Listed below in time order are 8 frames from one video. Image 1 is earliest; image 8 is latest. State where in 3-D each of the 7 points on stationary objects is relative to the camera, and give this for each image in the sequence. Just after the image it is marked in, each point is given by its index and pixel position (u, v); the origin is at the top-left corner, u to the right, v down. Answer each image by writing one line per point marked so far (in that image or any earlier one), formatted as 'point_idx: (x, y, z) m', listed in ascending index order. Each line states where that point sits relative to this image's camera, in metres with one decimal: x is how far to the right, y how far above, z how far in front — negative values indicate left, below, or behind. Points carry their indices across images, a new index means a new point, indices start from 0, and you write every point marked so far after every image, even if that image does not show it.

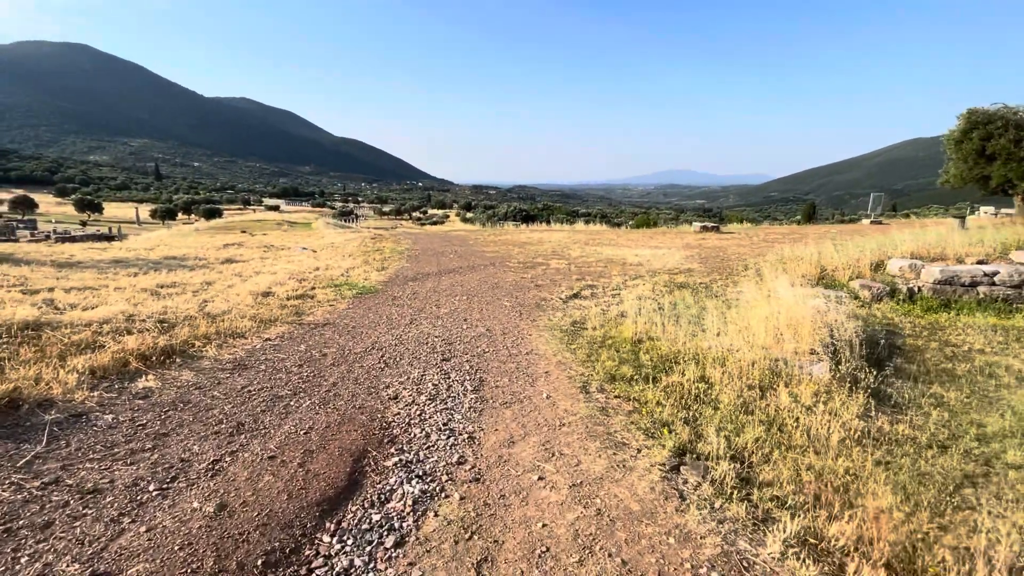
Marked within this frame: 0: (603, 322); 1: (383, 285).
0: (+1.3, -0.5, +6.7) m
1: (-2.5, 0.0, +9.3) m
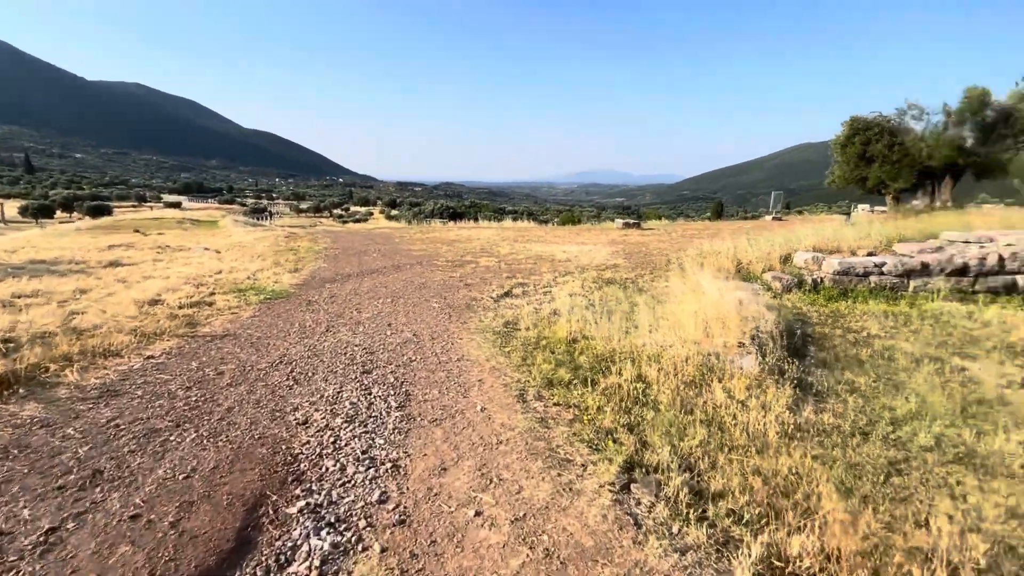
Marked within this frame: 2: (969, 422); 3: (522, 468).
0: (+0.3, -0.5, +6.4) m
1: (-3.8, 0.0, +8.4) m
2: (+4.3, -1.3, +4.5) m
3: (+0.1, -1.0, +2.7) m
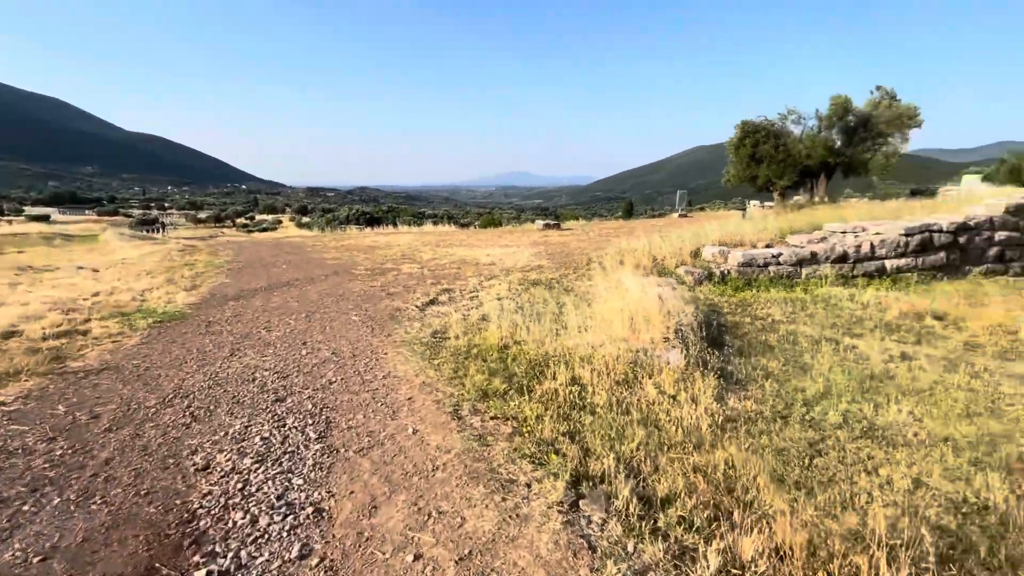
0: (-0.6, -0.5, +6.2) m
1: (-5.0, -0.3, +7.5) m
2: (+3.7, -1.1, +5.0) m
3: (-0.3, -1.1, +2.5) m
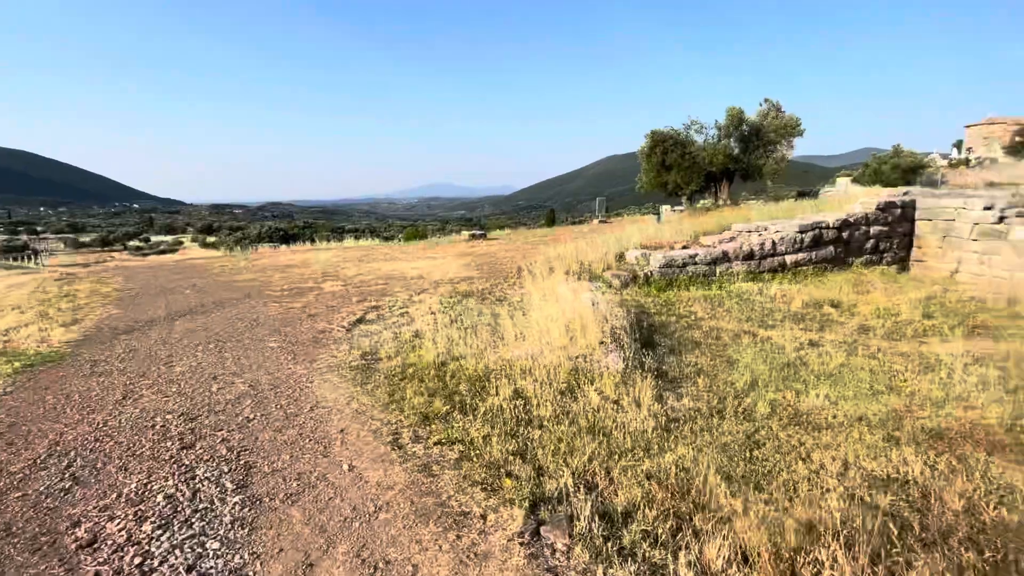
0: (-1.4, -0.8, +5.9) m
1: (-6.0, -0.8, +6.5) m
2: (+3.0, -1.1, +5.3) m
3: (-0.5, -1.2, +2.2) m
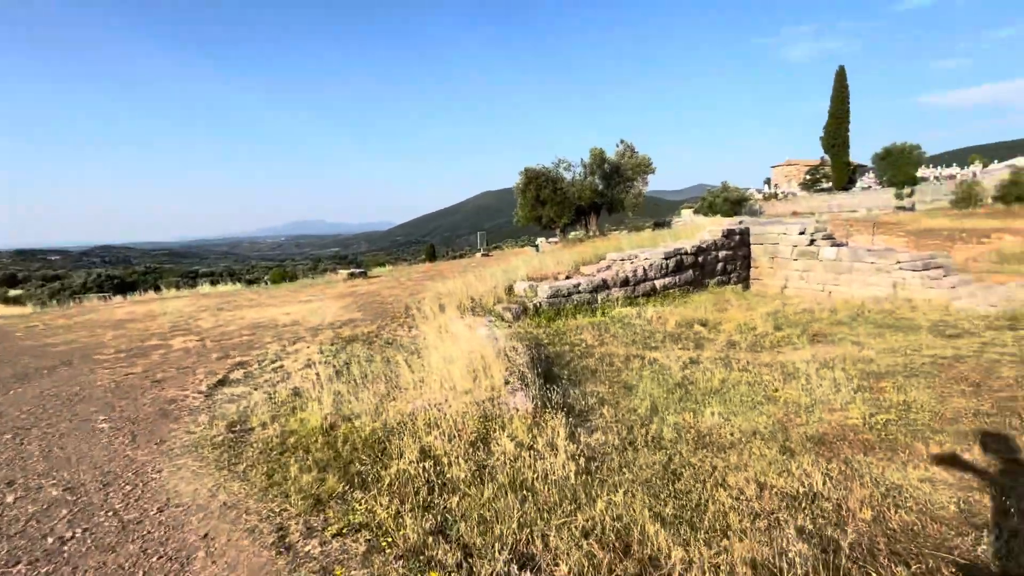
0: (-2.5, -1.3, +5.0) m
1: (-7.1, -1.7, +4.5) m
2: (+2.0, -1.4, +5.5) m
3: (-0.7, -1.4, +1.7) m
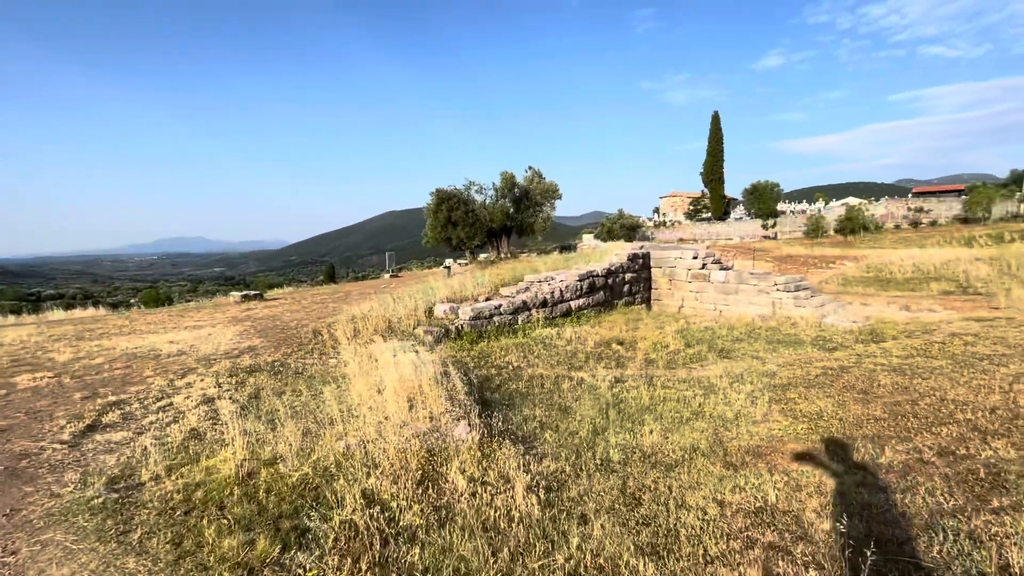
0: (-3.0, -1.6, +4.2) m
1: (-7.4, -1.9, +2.8) m
2: (+1.3, -1.6, +5.6) m
3: (-0.6, -1.5, +1.3) m
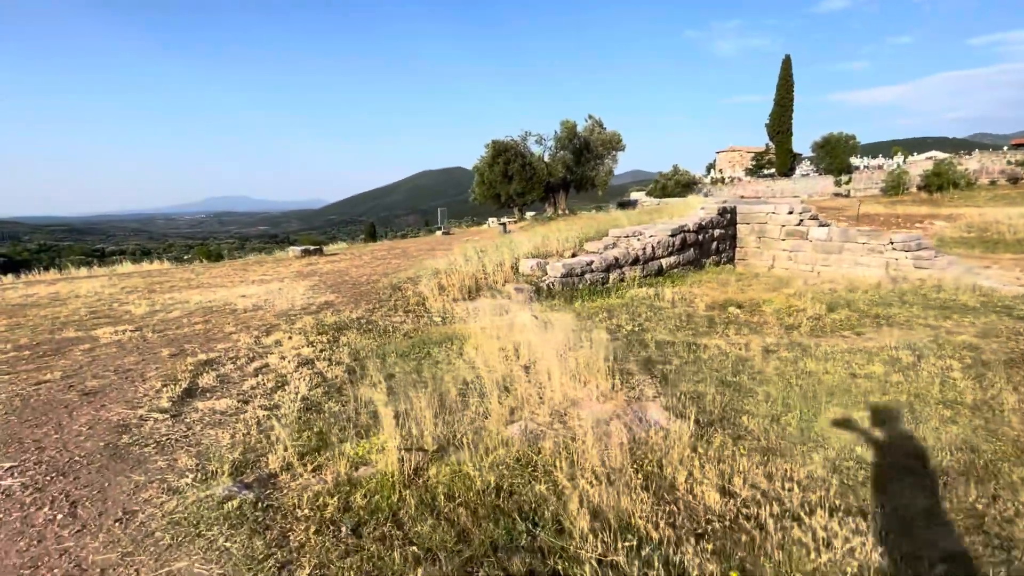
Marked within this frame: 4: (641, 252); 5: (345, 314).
0: (-1.5, -1.1, +3.3) m
1: (-6.0, -1.5, +2.2) m
2: (+2.9, -1.1, +4.4) m
3: (+0.7, -1.3, +0.2) m
4: (+3.3, +0.9, +12.1) m
5: (-3.0, -0.5, +8.7) m
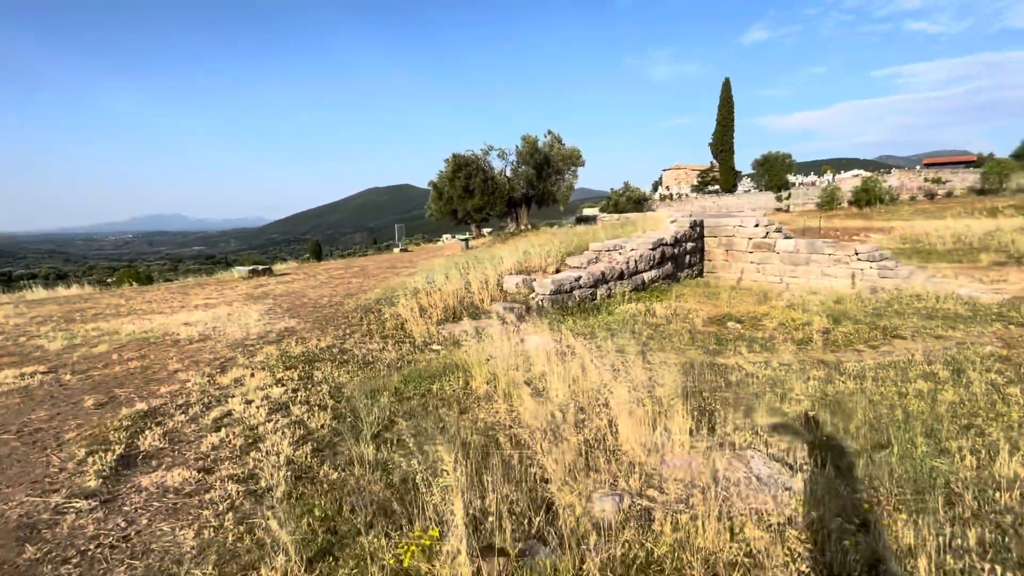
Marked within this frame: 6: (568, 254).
0: (-1.0, -1.3, +2.3) m
1: (-5.3, -1.7, +0.8) m
2: (+3.3, -1.2, +3.8) m
3: (+1.5, -1.3, -0.5) m
4: (+2.8, +0.5, +11.6) m
5: (-3.1, -0.9, +7.5) m
6: (+1.5, +0.9, +12.6) m
